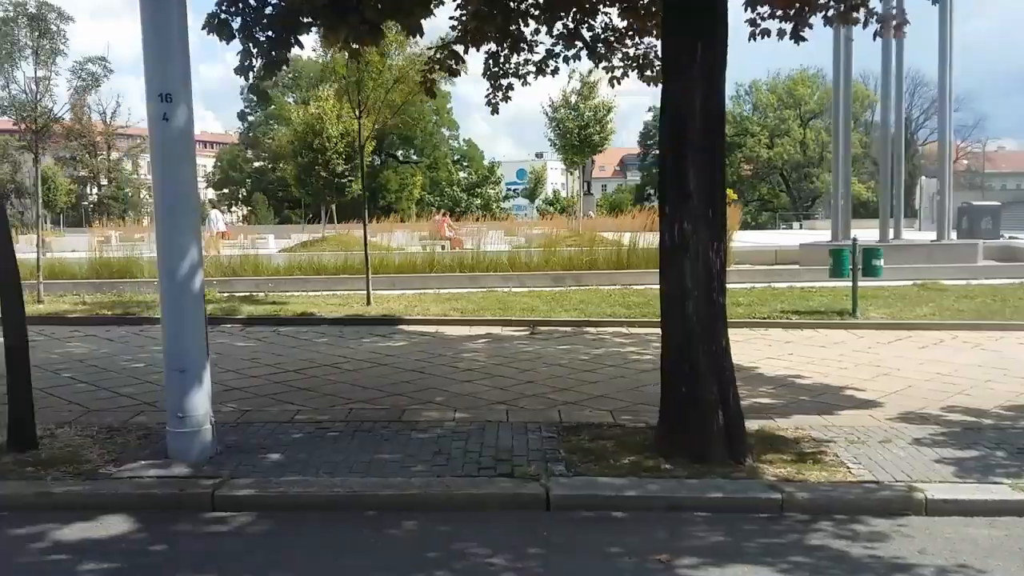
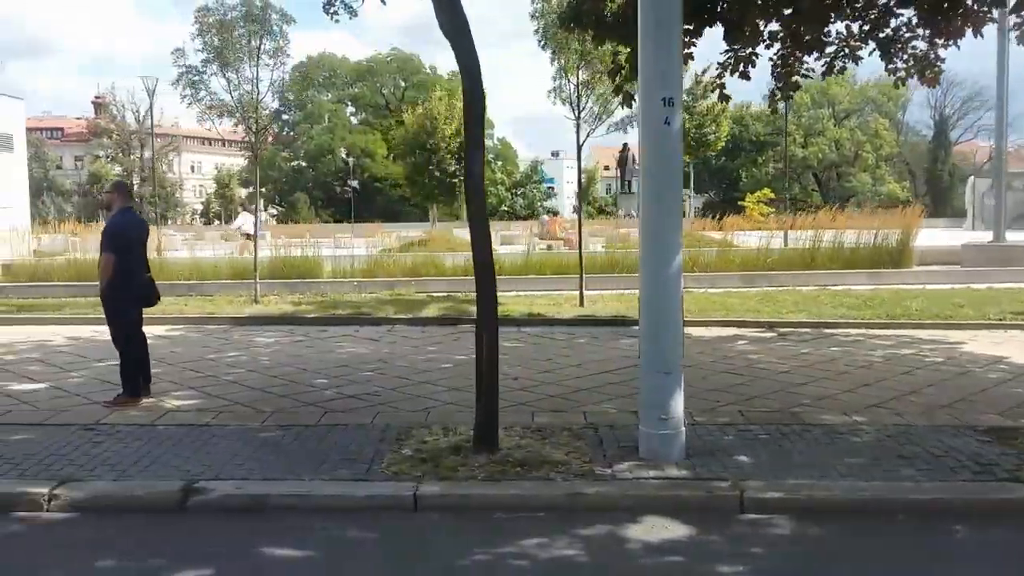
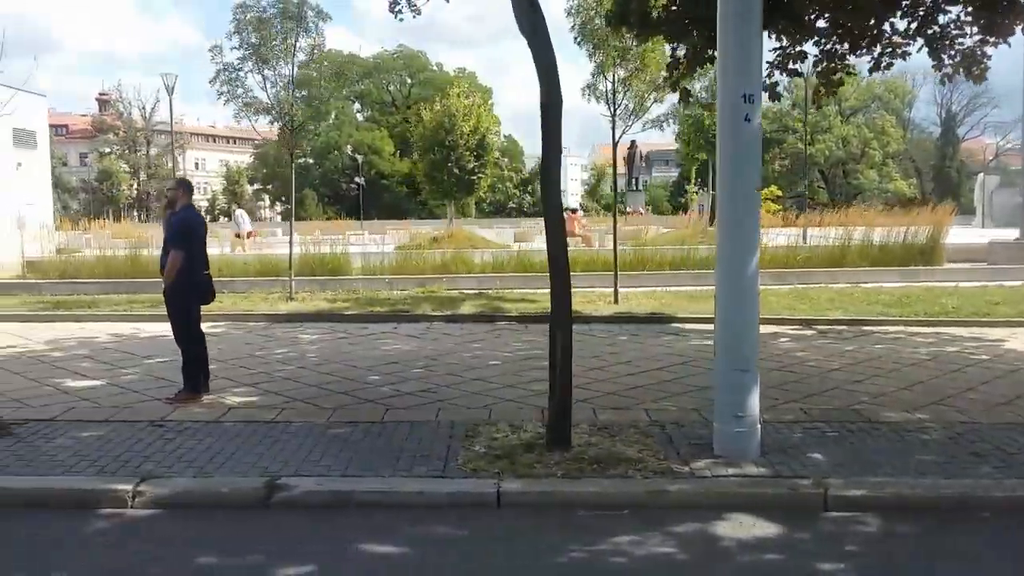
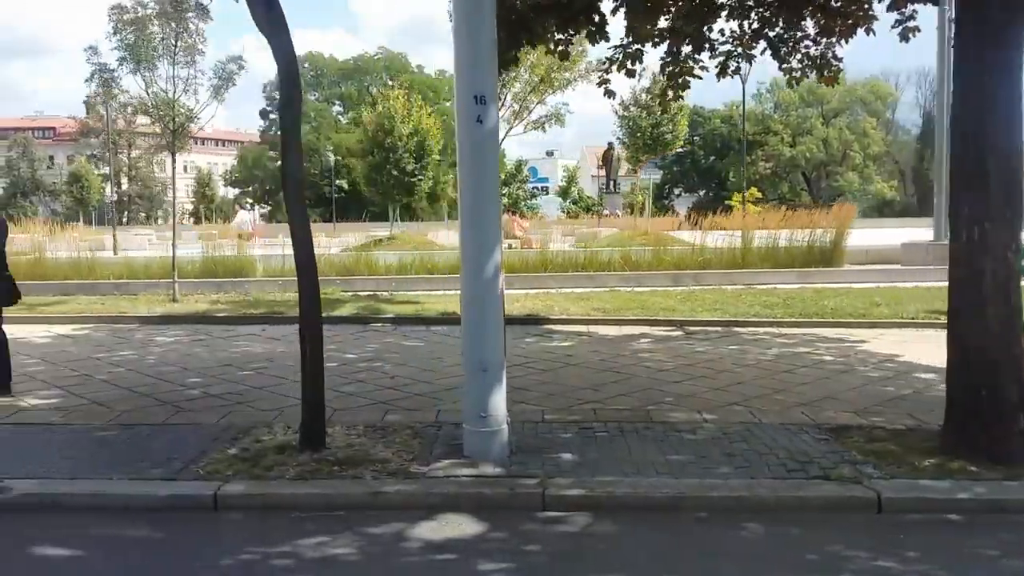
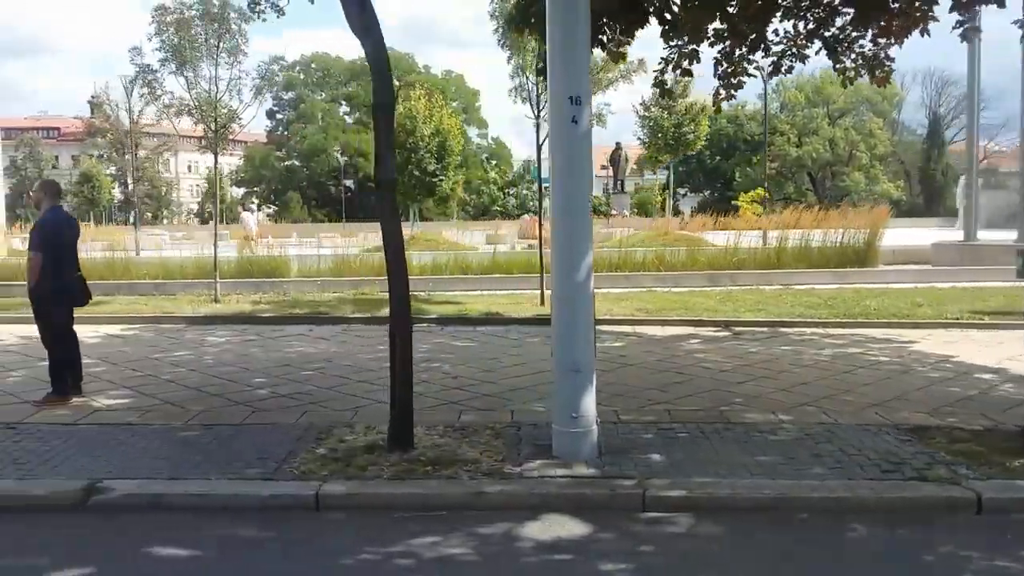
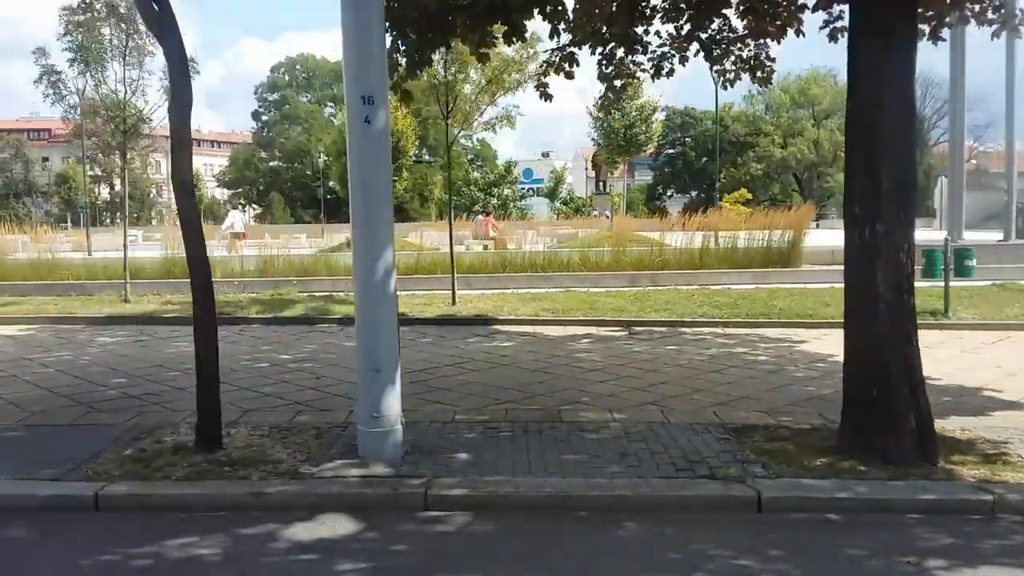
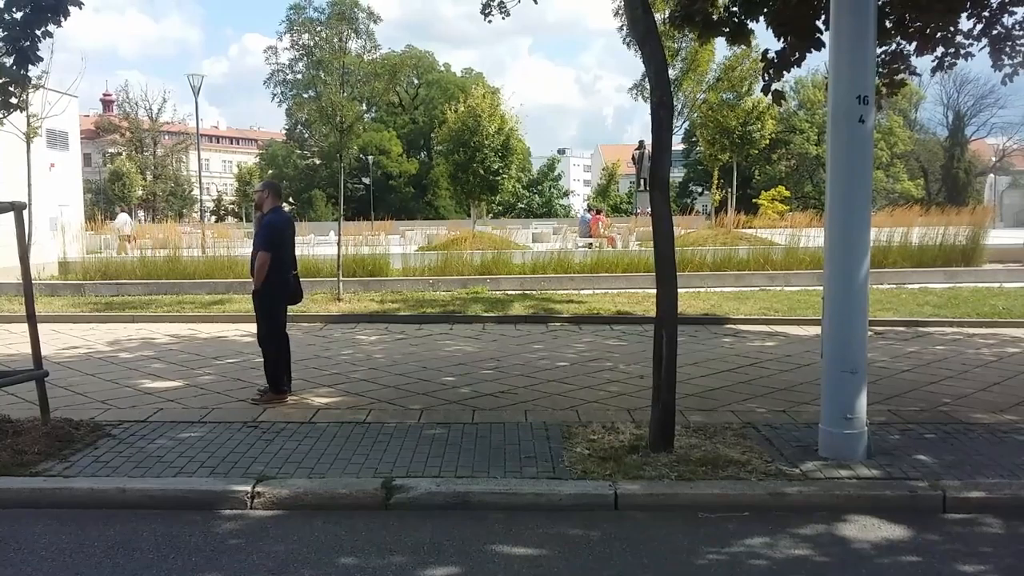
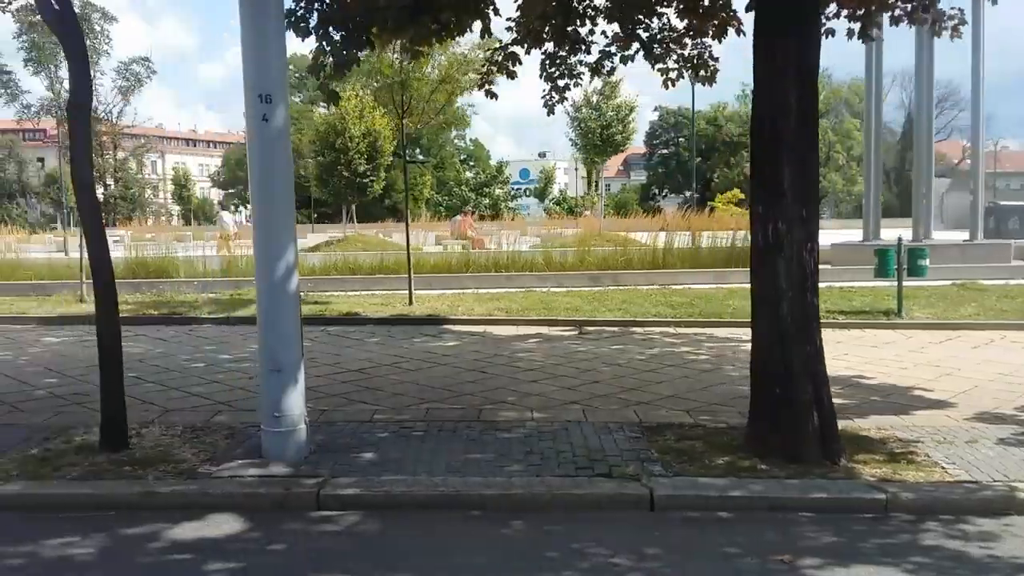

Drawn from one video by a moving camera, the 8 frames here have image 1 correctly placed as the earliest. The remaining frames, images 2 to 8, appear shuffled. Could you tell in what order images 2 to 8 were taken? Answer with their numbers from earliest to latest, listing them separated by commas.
8, 6, 4, 5, 2, 3, 7
